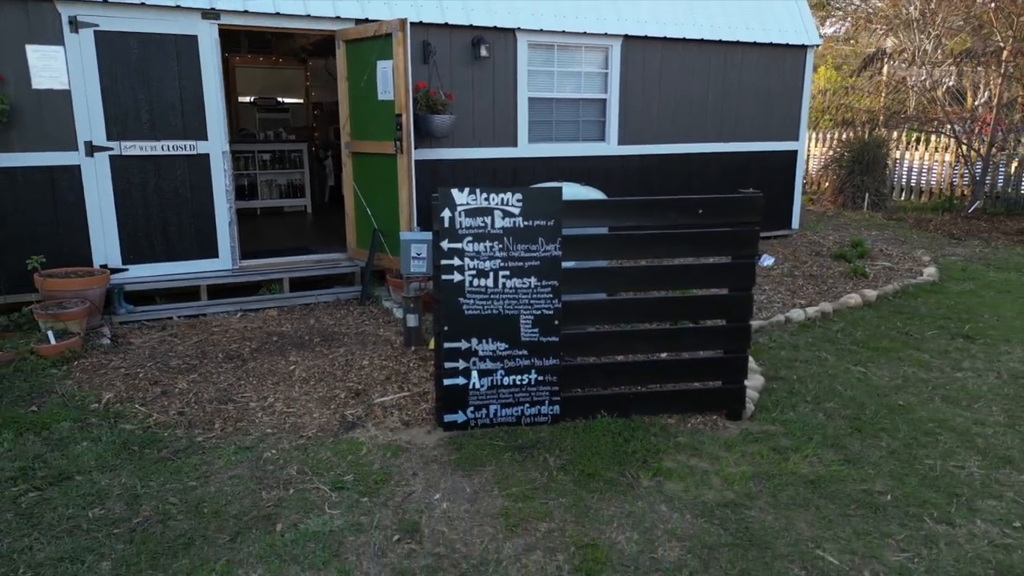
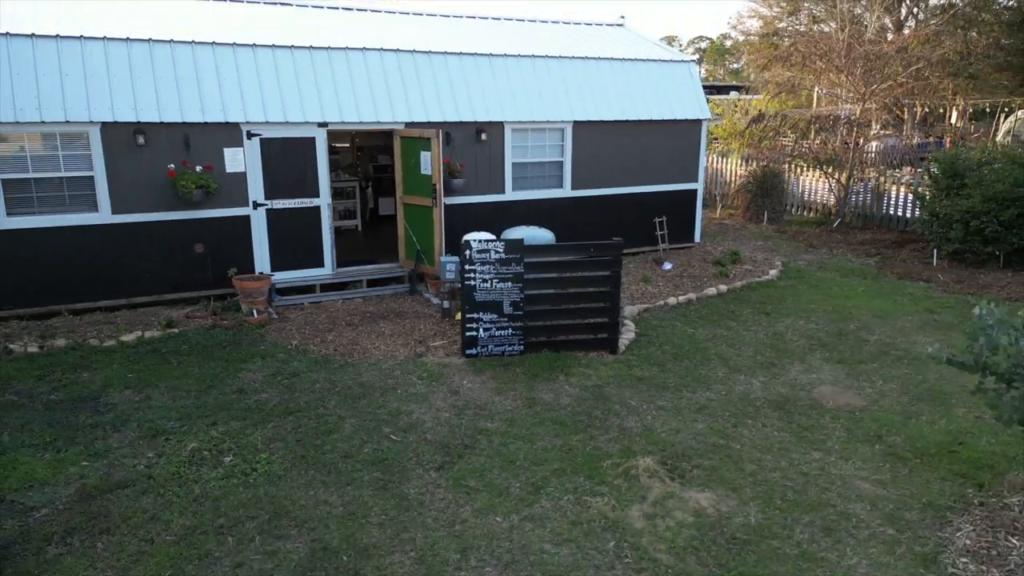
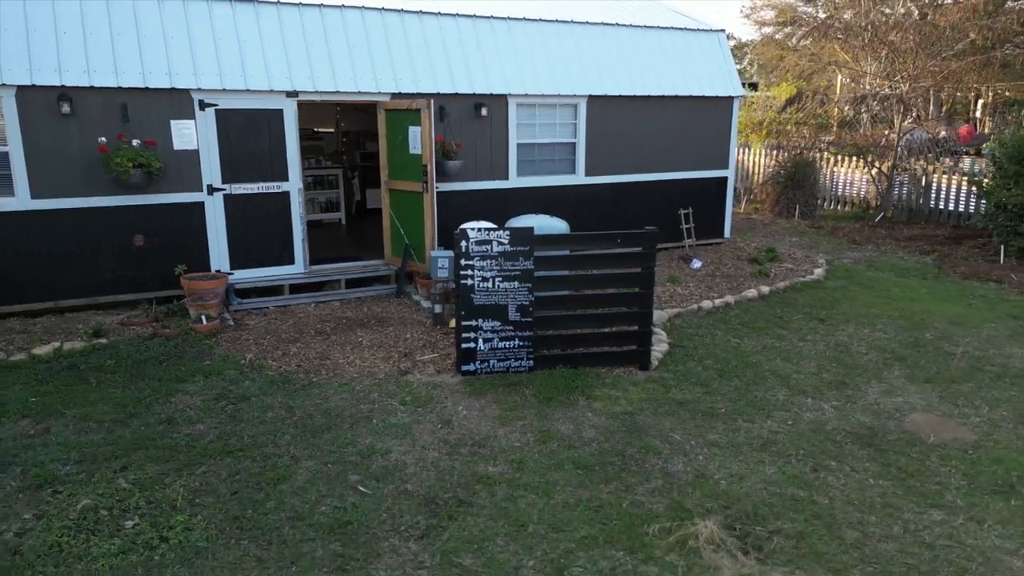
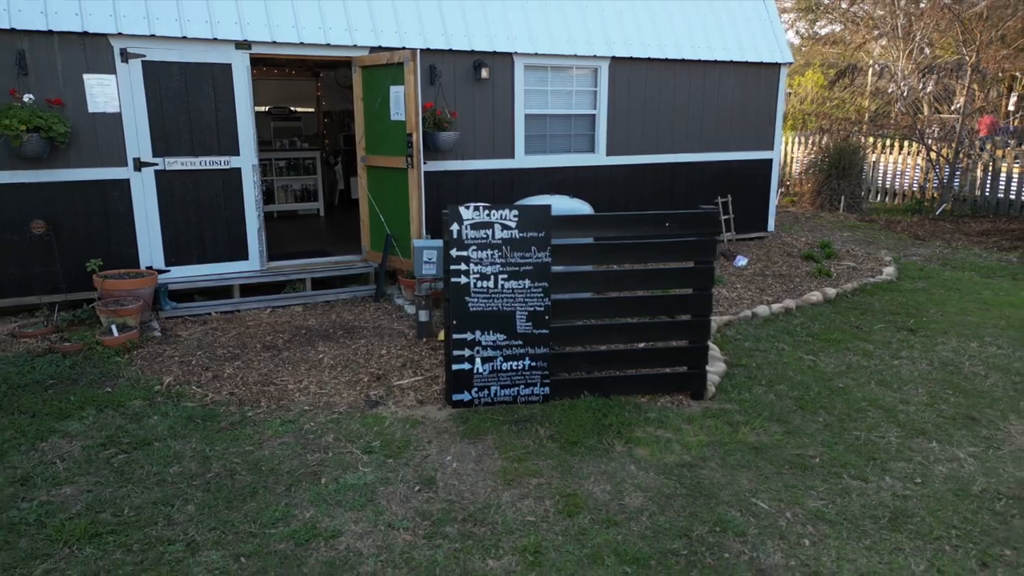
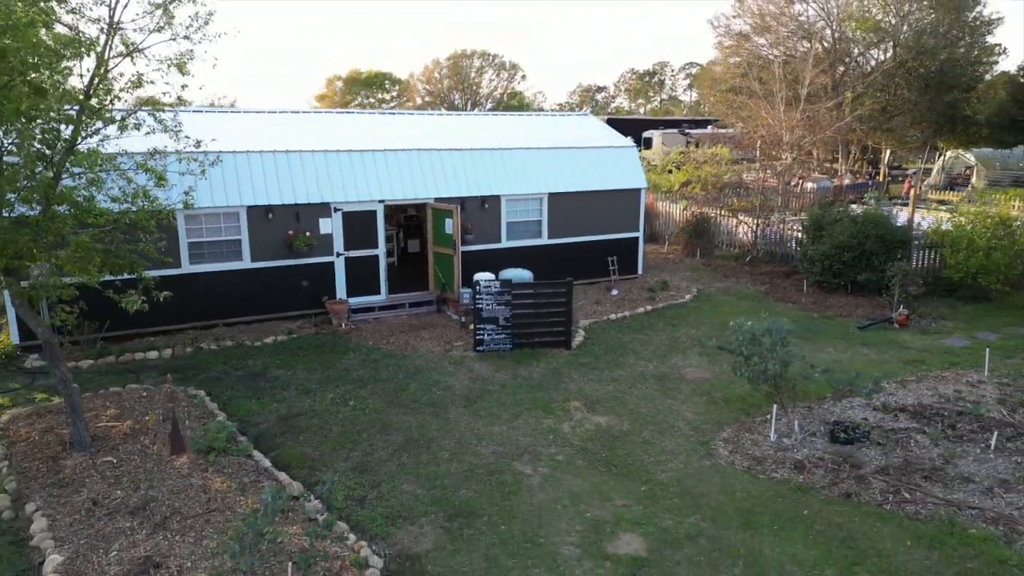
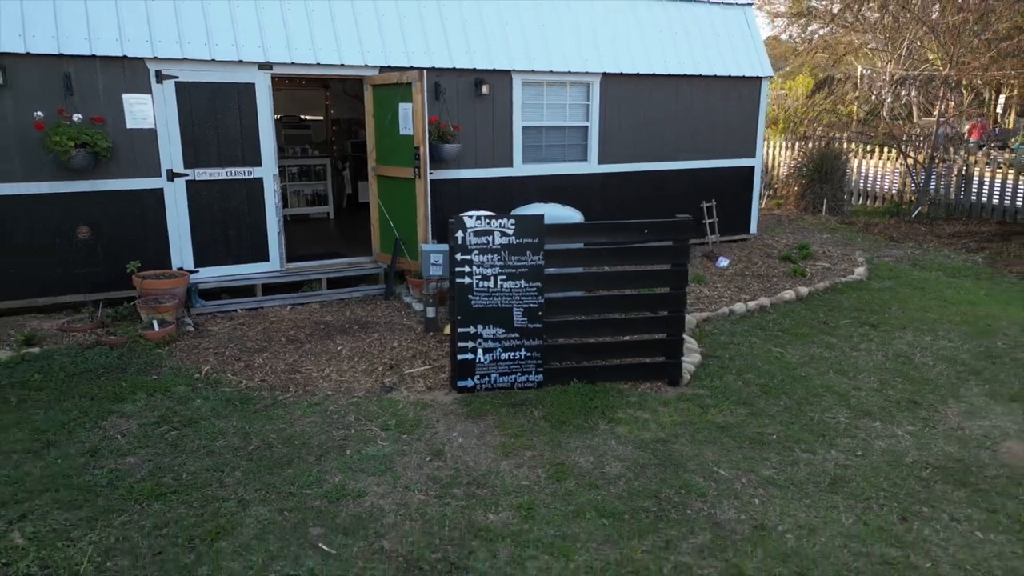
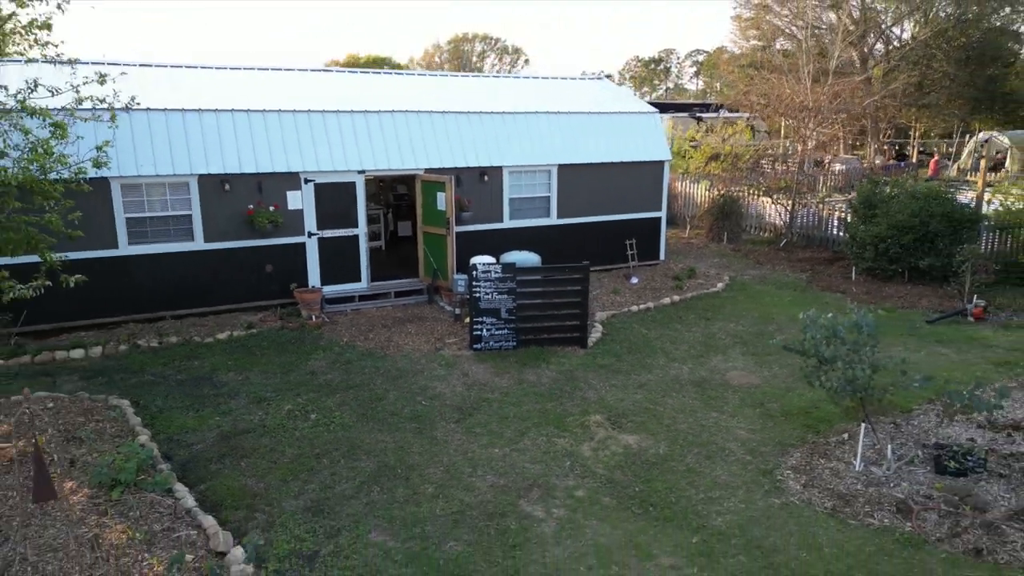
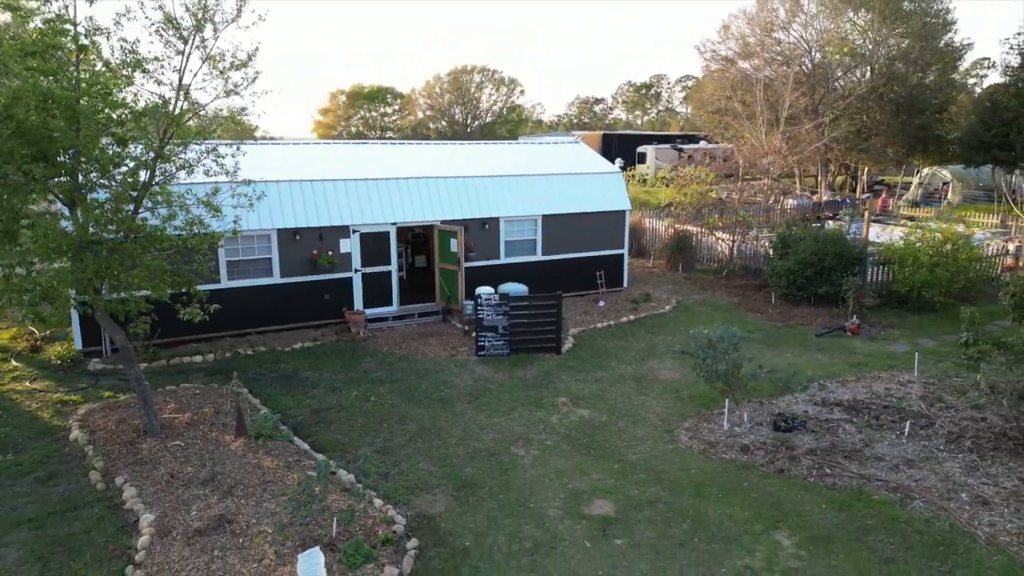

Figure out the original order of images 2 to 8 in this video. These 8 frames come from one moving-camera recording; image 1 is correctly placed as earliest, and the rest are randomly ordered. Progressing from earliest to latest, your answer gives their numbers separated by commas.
4, 6, 3, 2, 7, 5, 8
